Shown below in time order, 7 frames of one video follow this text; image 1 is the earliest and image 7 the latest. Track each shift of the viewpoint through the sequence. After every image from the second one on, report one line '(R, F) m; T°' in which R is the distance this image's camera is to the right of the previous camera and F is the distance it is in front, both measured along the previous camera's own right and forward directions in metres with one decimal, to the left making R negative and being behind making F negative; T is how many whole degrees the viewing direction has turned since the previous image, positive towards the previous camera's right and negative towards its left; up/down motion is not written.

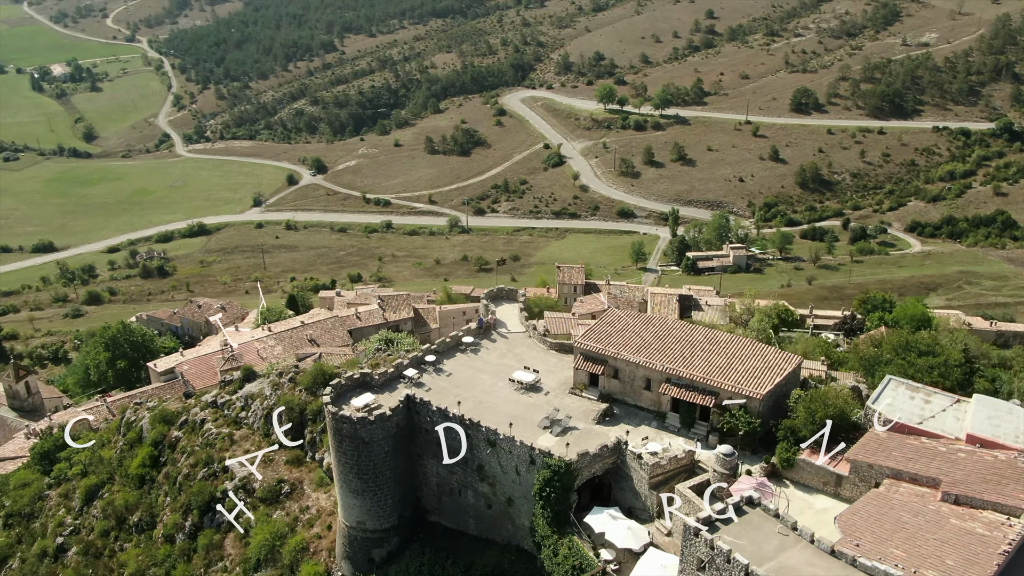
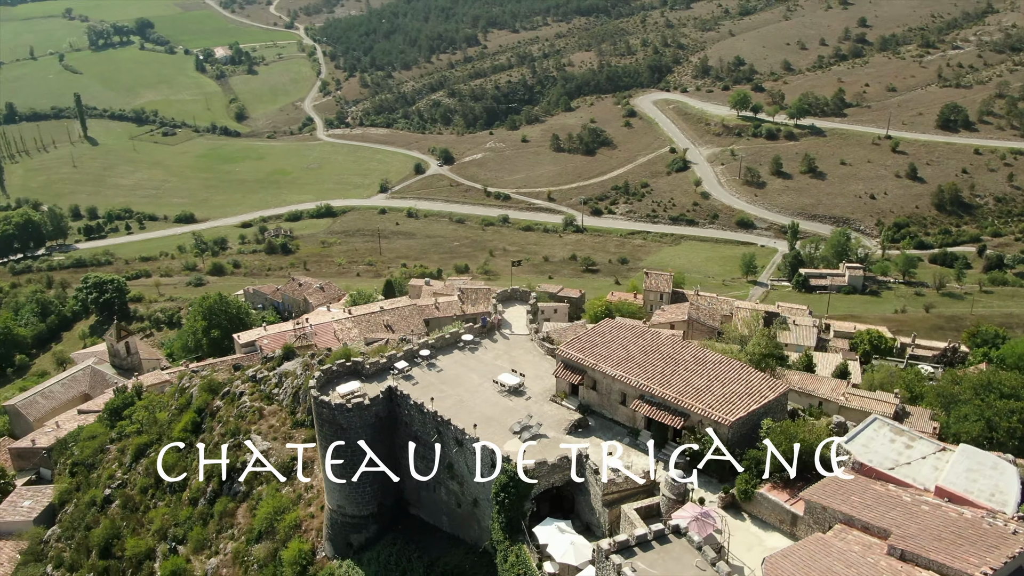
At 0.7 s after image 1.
(+3.5, +0.4) m; -9°
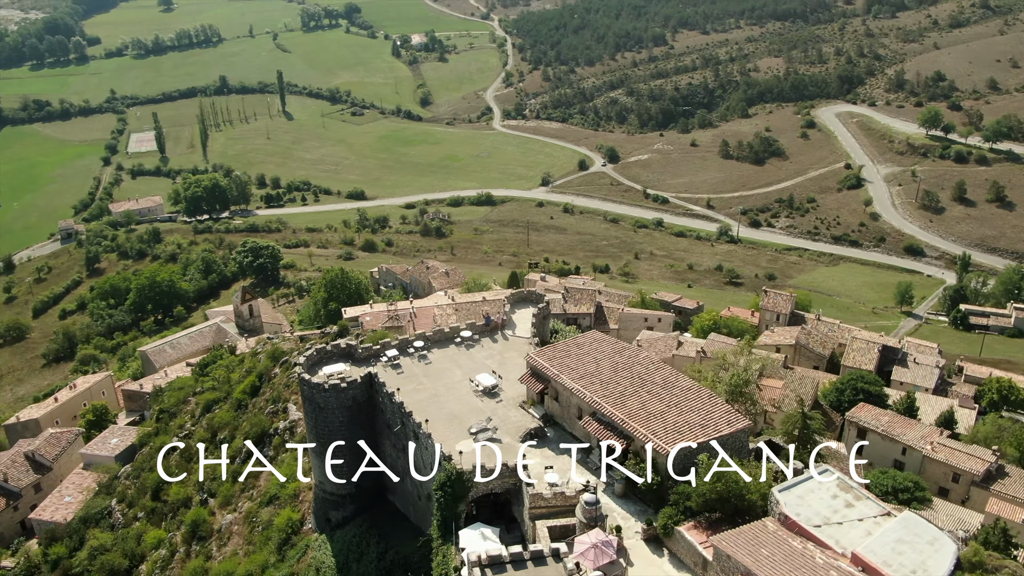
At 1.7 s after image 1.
(+4.6, +0.7) m; -11°
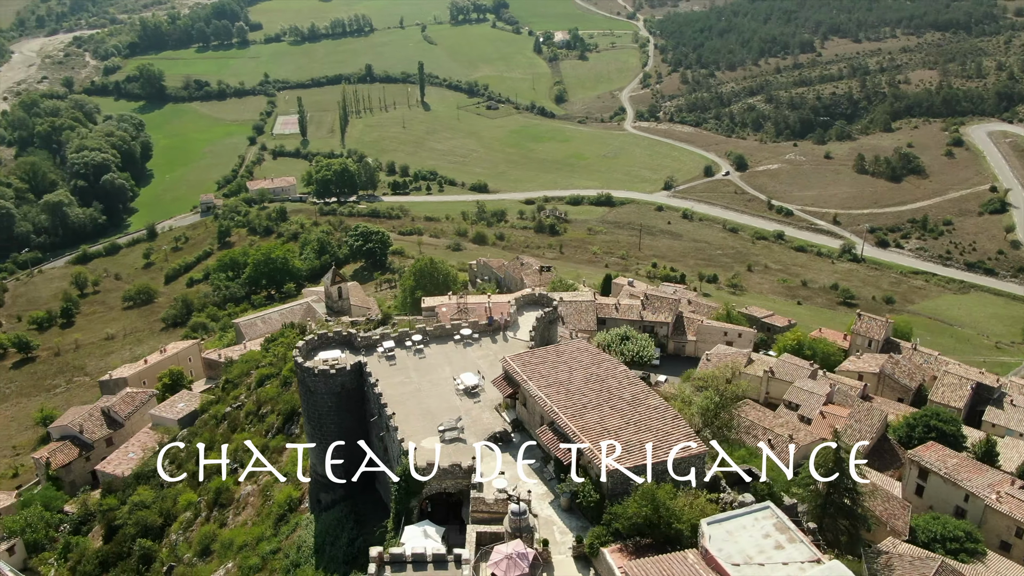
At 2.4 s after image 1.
(+3.5, +0.4) m; -9°
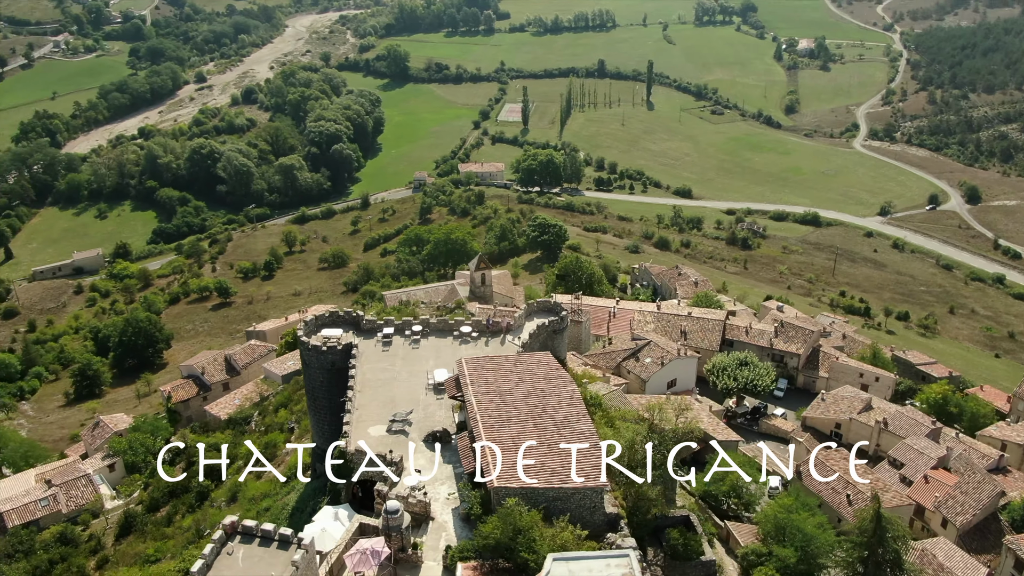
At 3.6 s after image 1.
(+5.7, +0.9) m; -14°
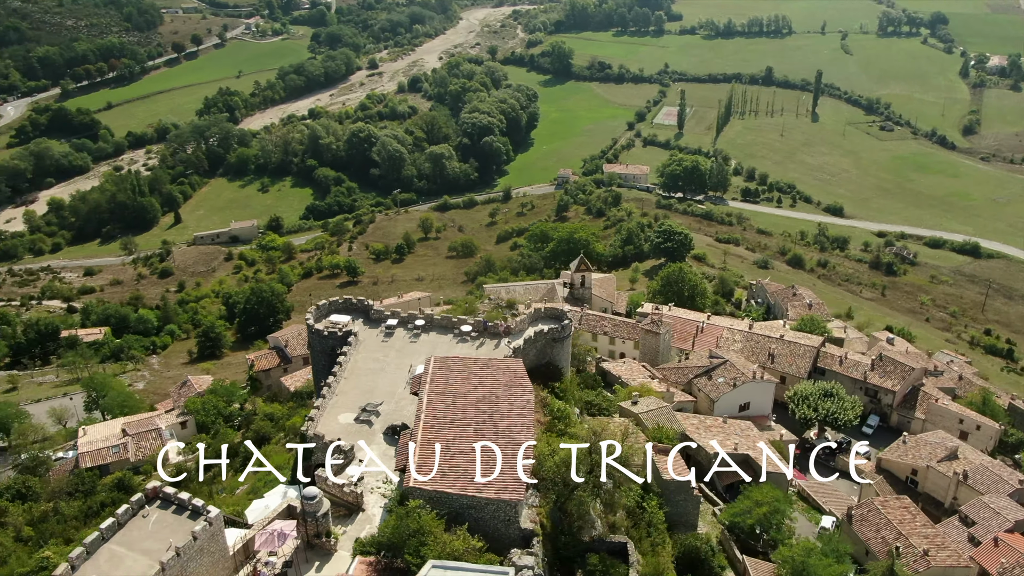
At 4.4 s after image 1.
(+4.0, +0.5) m; -10°
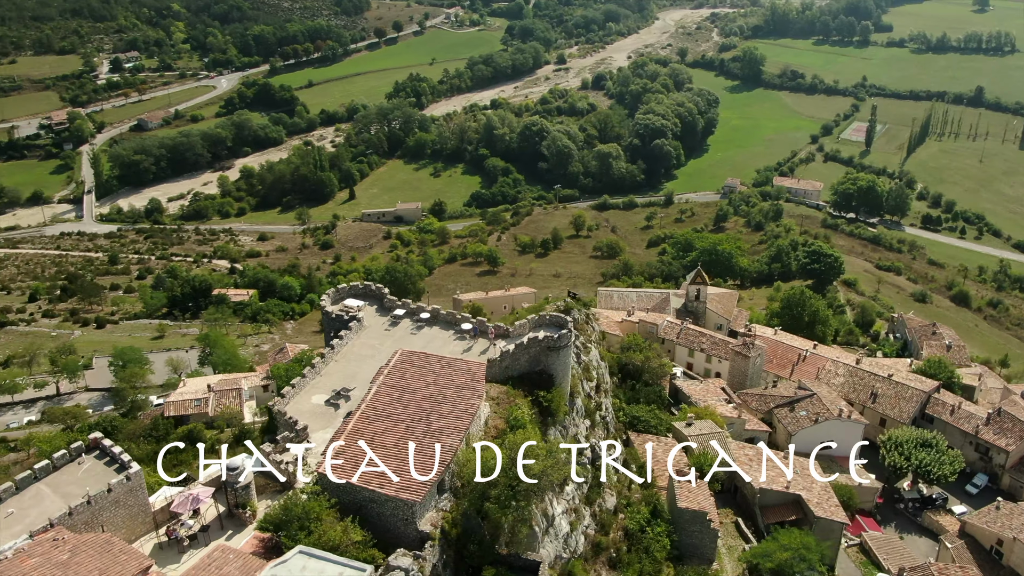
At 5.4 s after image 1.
(+4.6, +0.7) m; -11°
